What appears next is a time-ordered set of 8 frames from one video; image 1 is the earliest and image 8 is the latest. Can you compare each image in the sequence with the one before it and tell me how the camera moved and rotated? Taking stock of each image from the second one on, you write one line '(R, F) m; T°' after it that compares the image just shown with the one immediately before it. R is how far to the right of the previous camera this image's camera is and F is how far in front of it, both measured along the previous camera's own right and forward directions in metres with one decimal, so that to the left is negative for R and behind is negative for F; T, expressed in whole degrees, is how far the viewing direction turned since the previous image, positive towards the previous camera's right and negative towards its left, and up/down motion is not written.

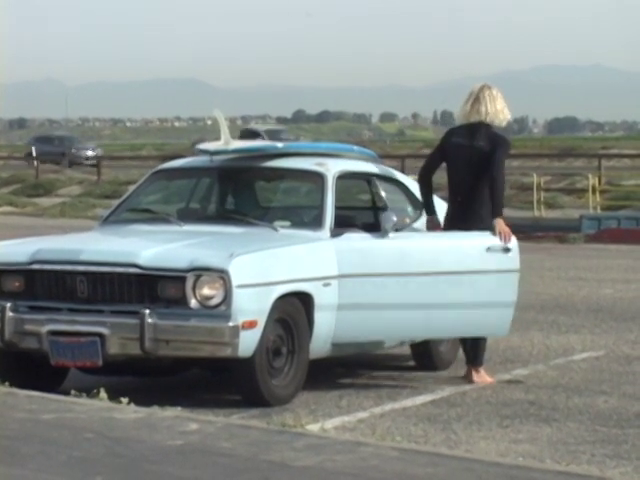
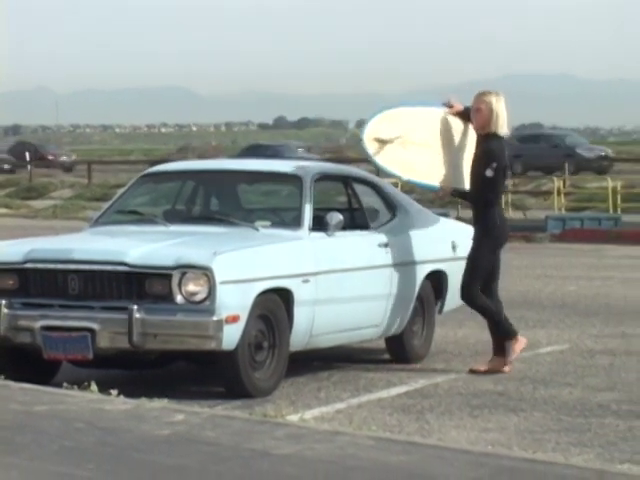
(+0.1, -0.4) m; 0°
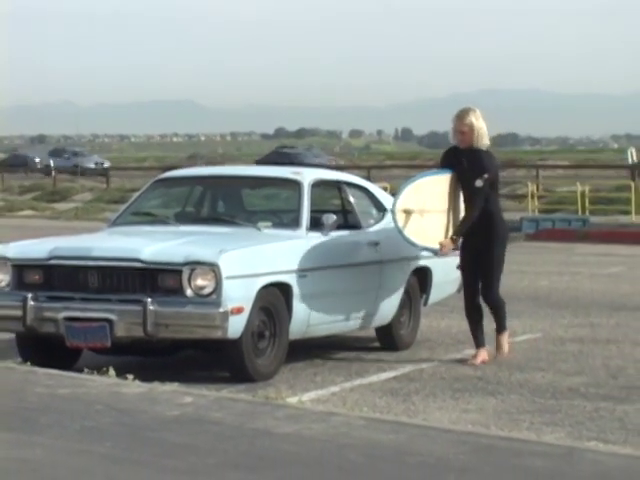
(+0.1, -0.9) m; 0°
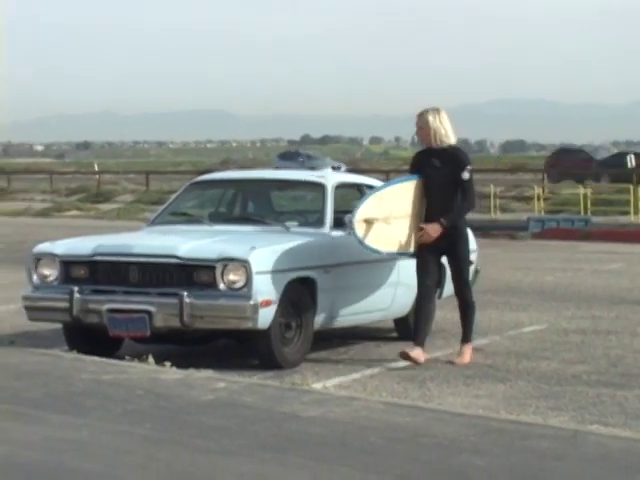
(0.0, -0.8) m; -1°
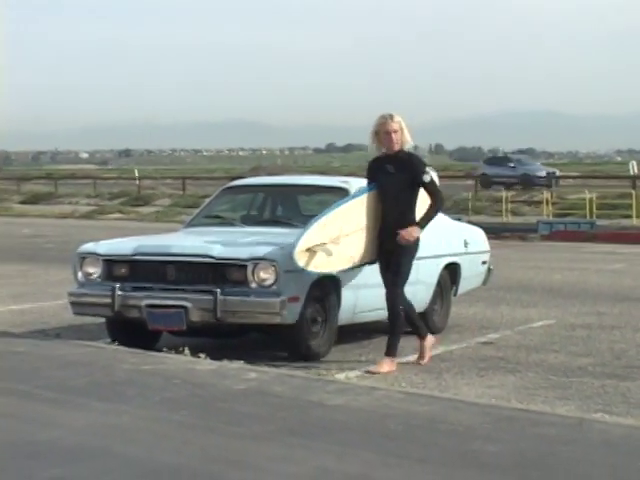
(0.0, -0.8) m; -1°
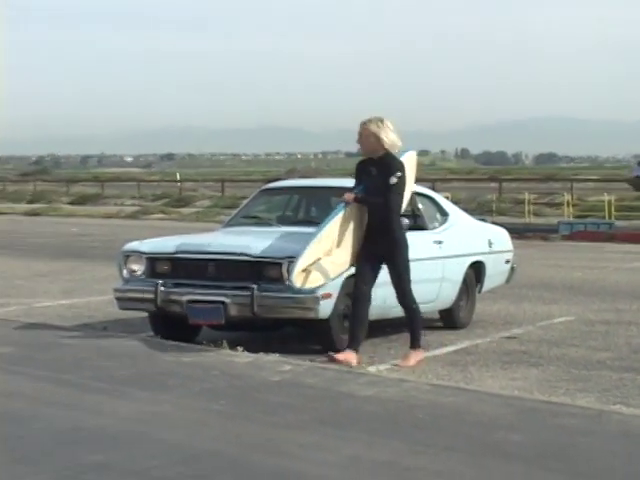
(0.0, -0.6) m; -2°
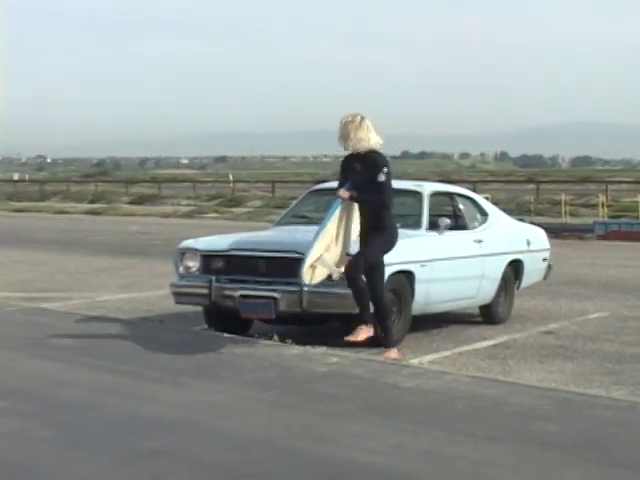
(0.0, -0.6) m; -2°
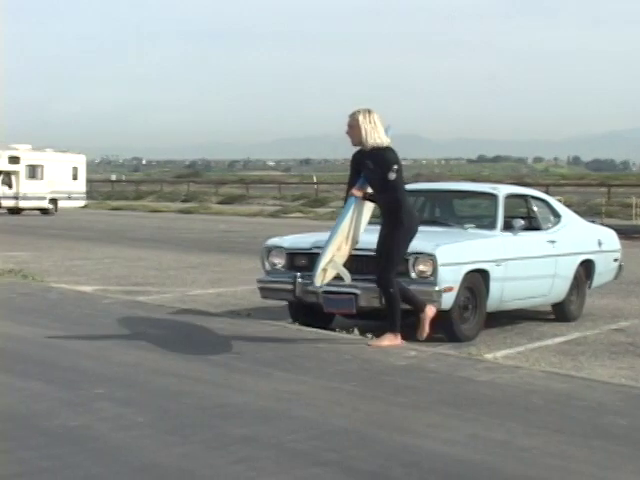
(0.0, -0.6) m; -4°
